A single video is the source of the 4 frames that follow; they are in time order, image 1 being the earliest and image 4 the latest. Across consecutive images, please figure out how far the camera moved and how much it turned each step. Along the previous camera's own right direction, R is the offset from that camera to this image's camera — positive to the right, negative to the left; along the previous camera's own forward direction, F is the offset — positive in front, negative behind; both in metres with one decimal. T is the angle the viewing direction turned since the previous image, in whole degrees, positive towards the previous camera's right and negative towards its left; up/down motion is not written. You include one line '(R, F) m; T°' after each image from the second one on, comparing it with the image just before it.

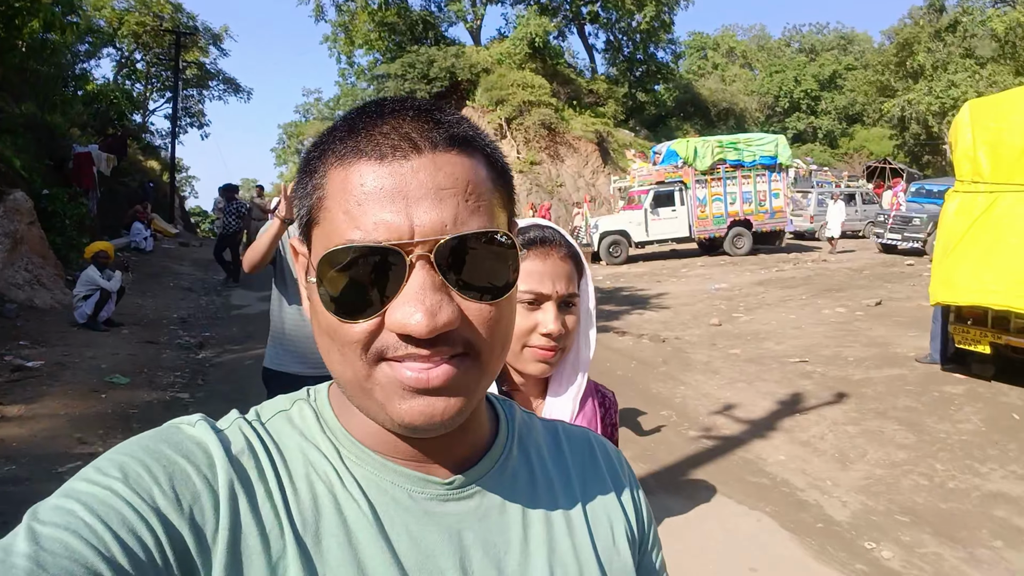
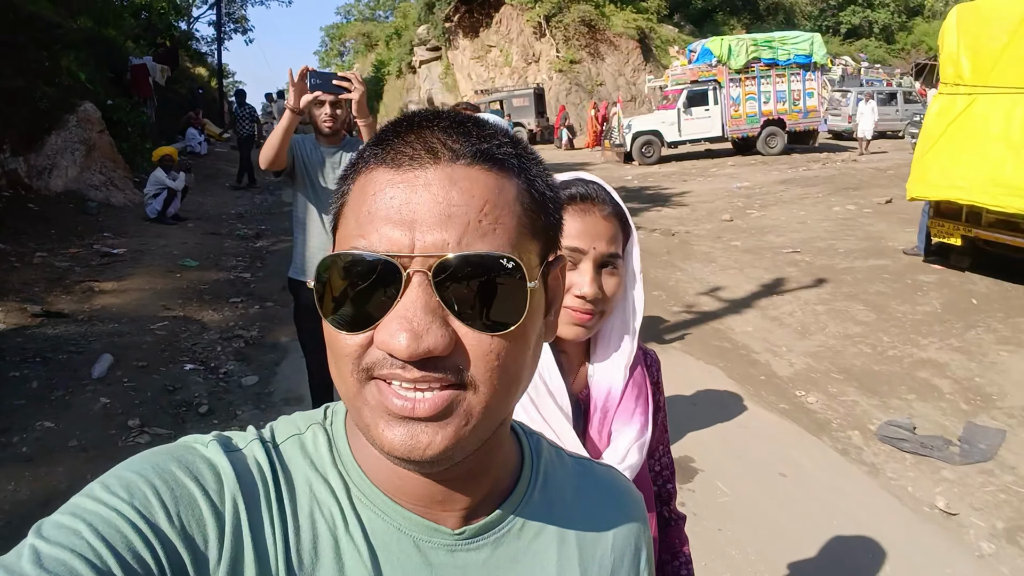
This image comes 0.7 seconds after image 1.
(+0.4, -1.0) m; -3°
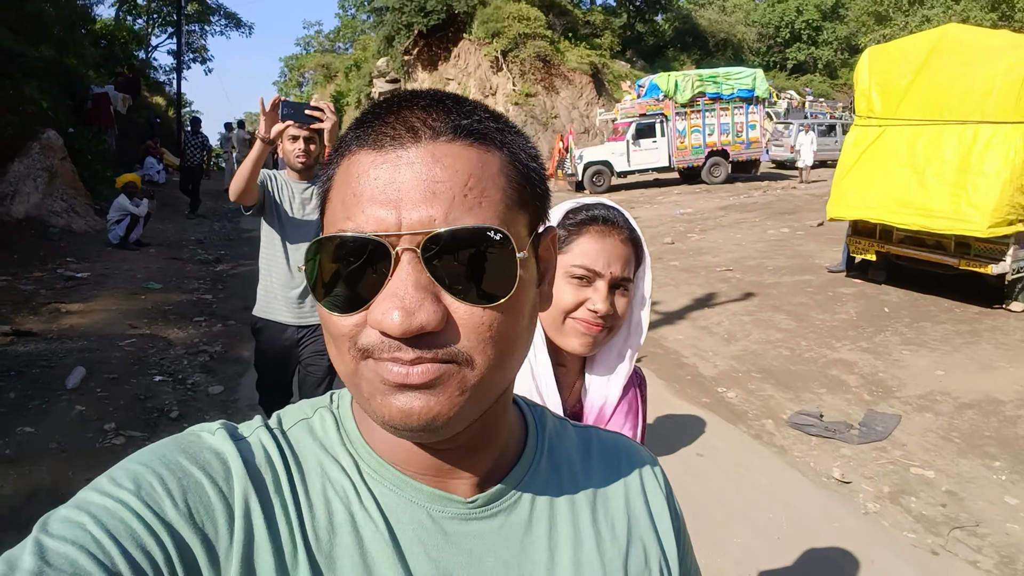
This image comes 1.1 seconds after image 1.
(+0.1, -0.5) m; +3°
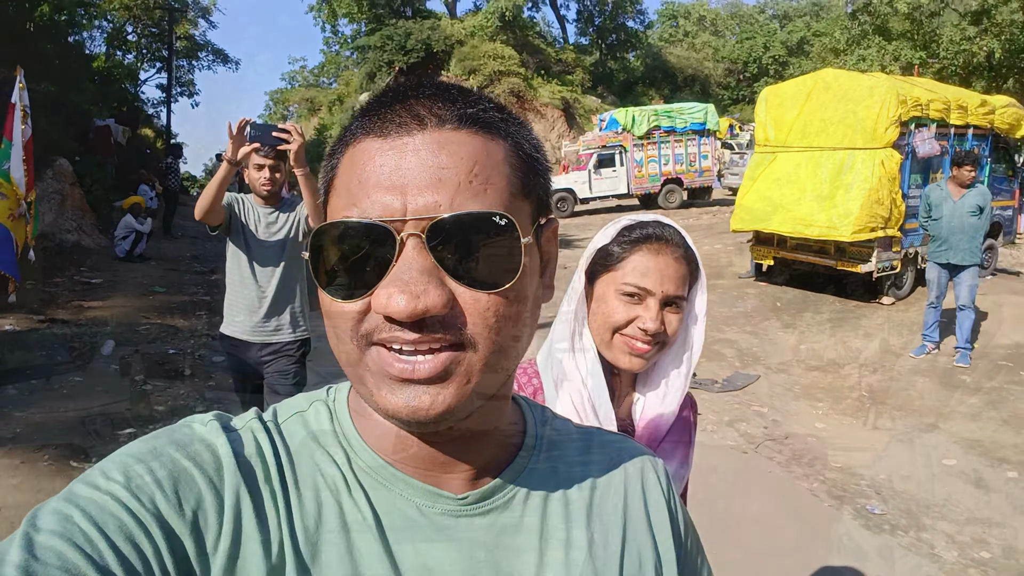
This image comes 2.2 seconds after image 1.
(+0.4, -1.6) m; +1°
